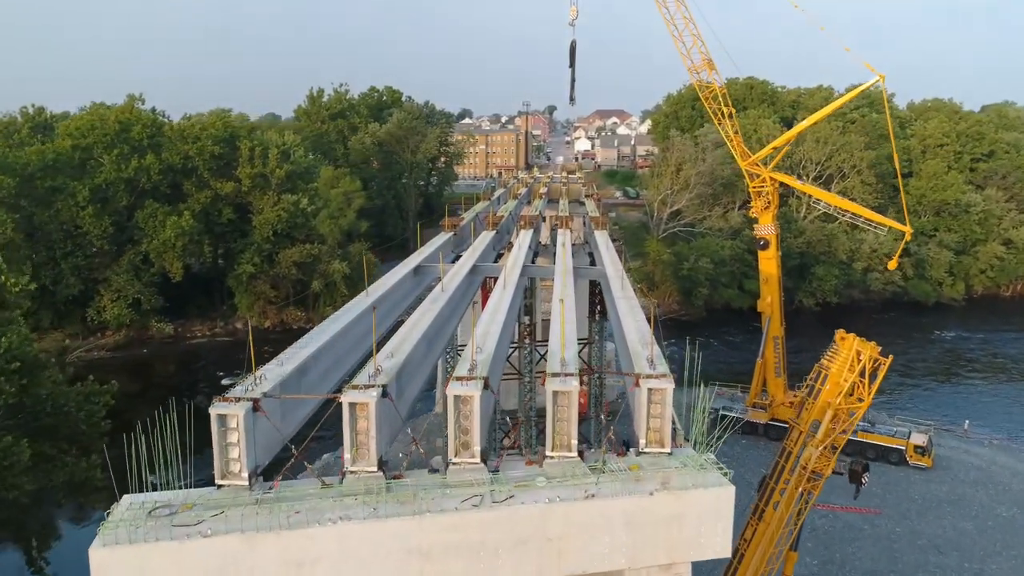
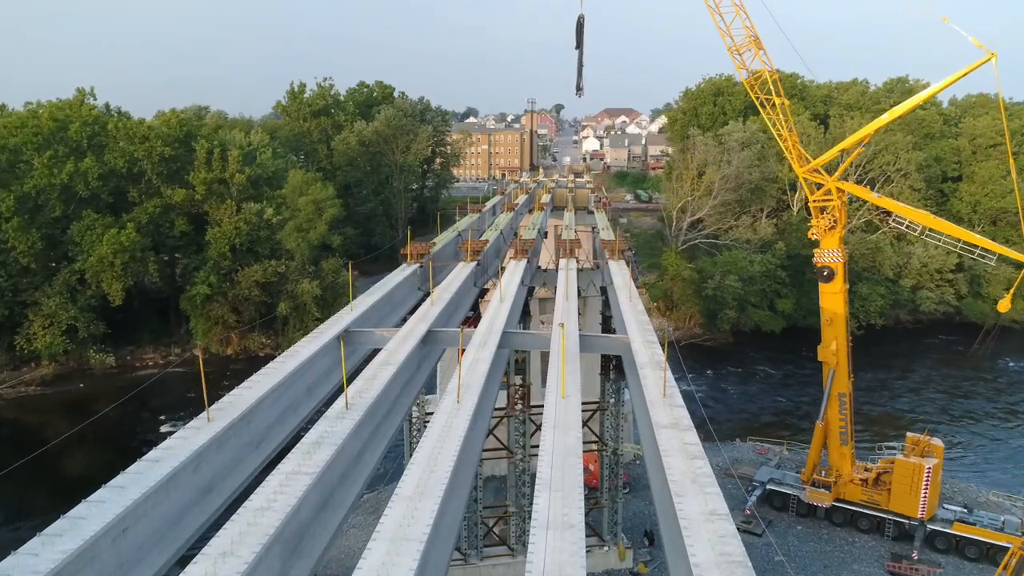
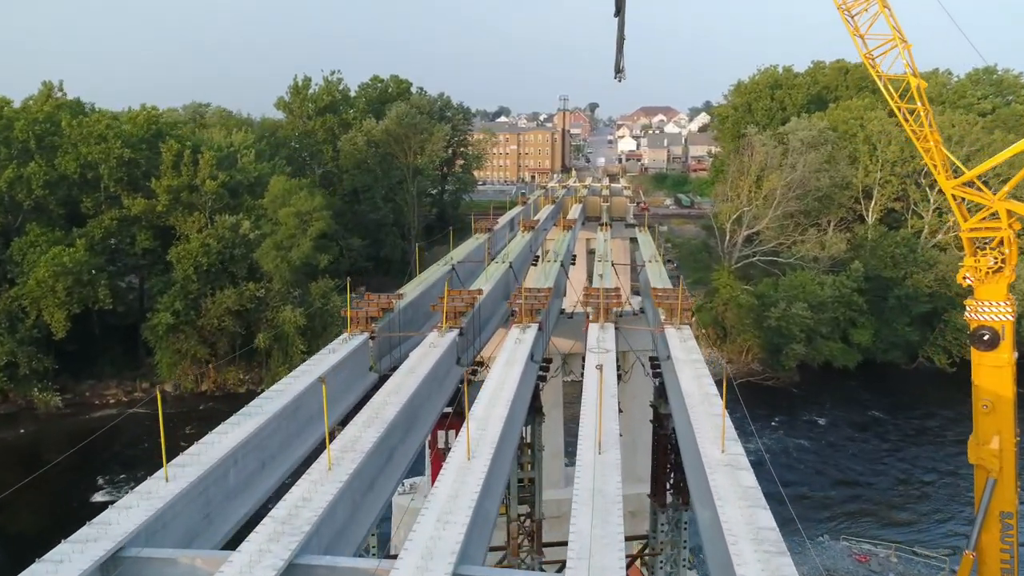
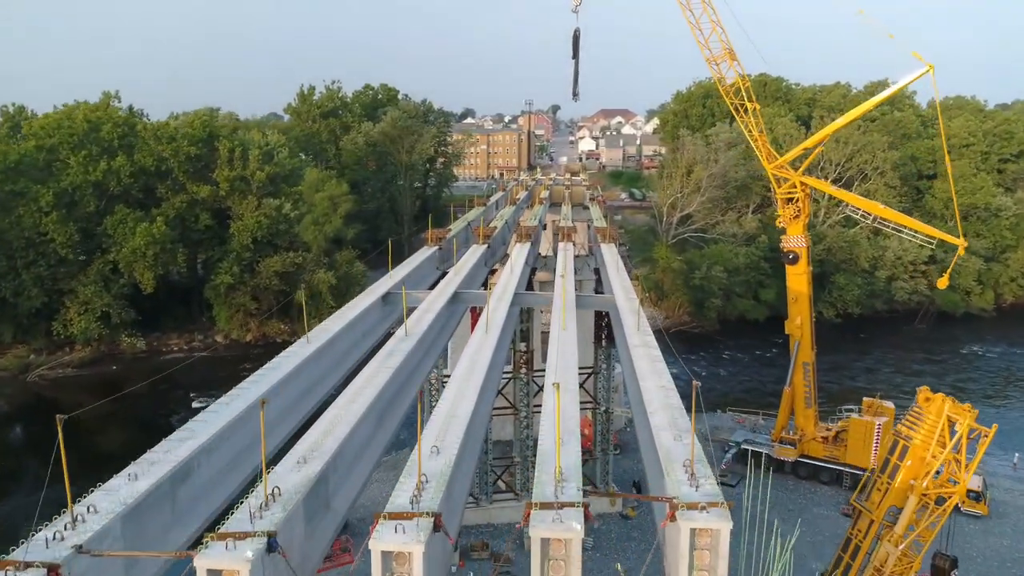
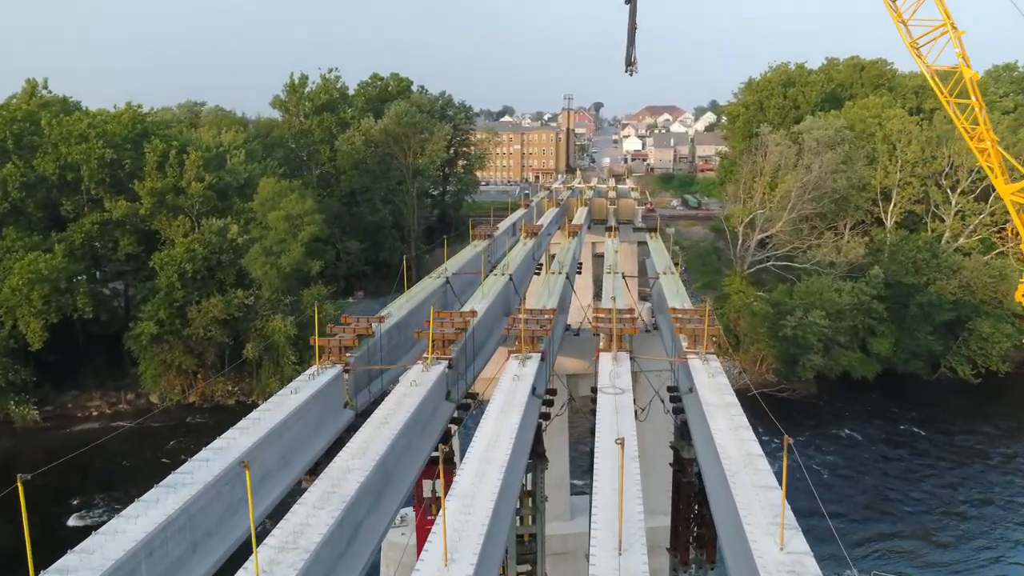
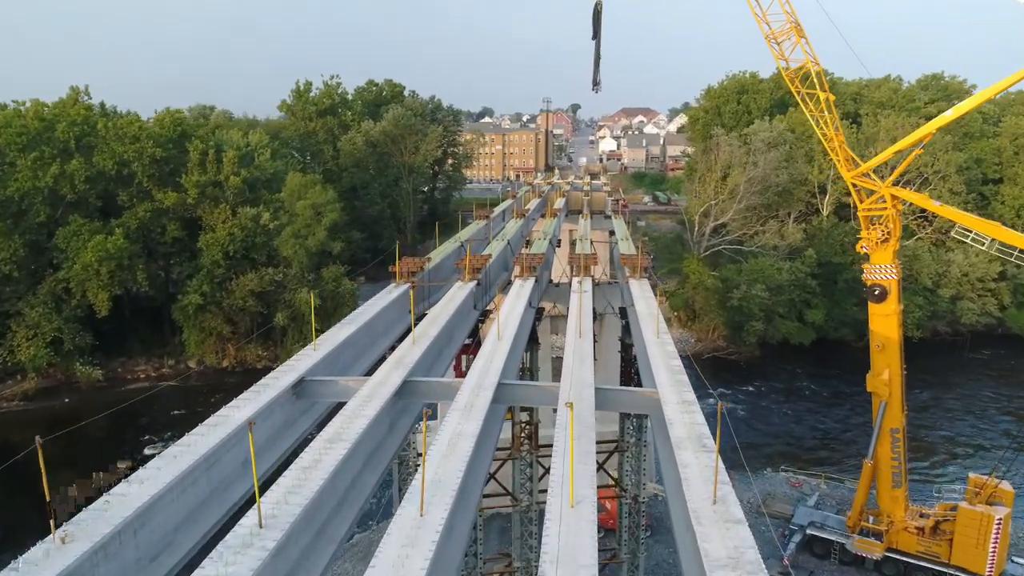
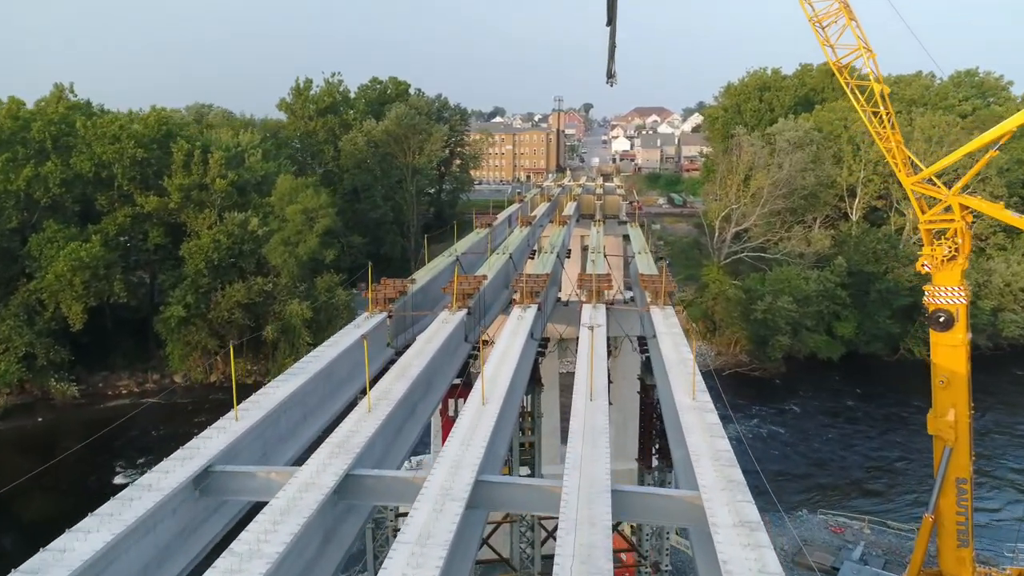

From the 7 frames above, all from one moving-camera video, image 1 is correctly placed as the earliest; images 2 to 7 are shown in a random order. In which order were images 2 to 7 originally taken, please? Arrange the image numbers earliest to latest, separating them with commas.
4, 2, 6, 7, 3, 5
